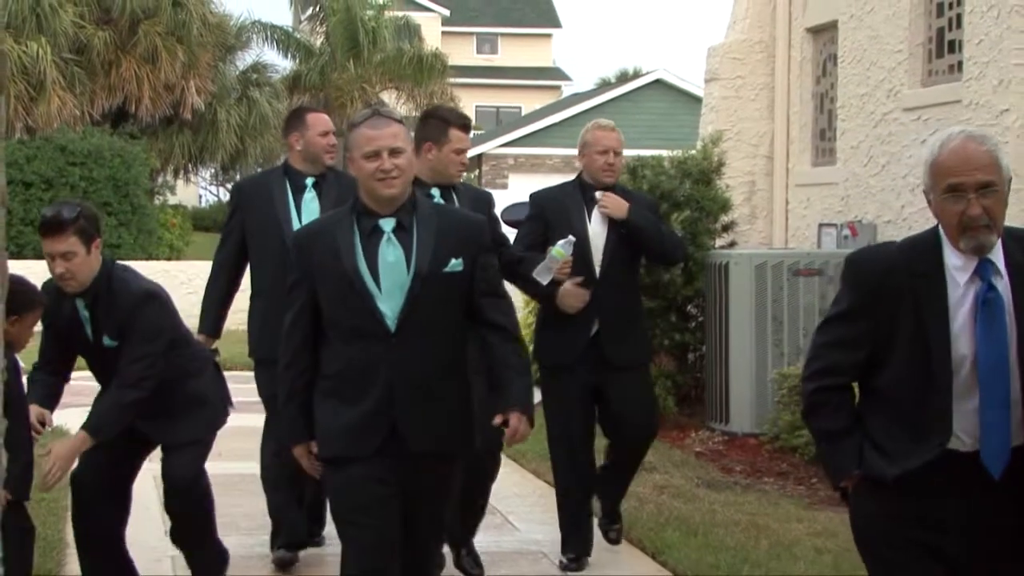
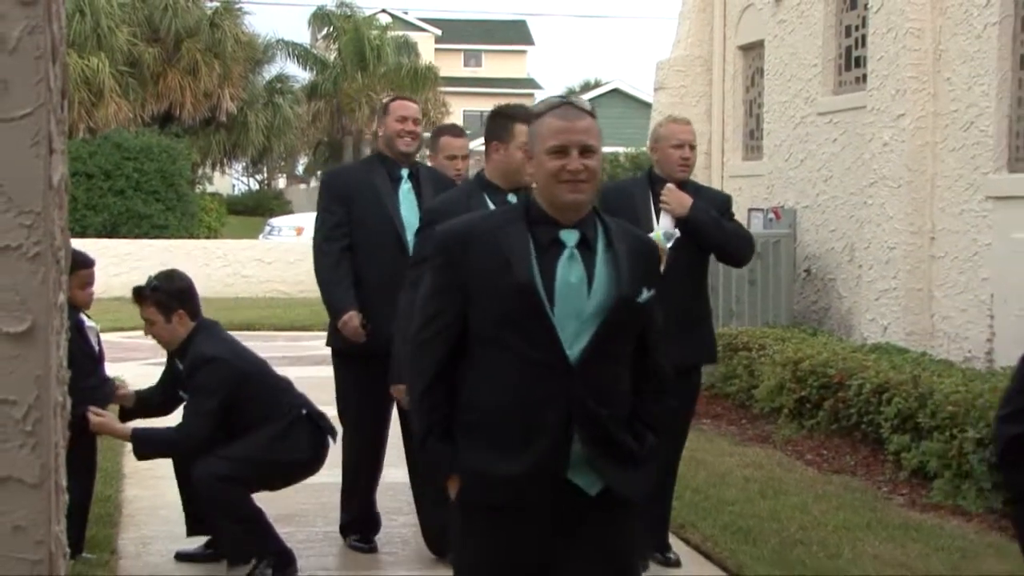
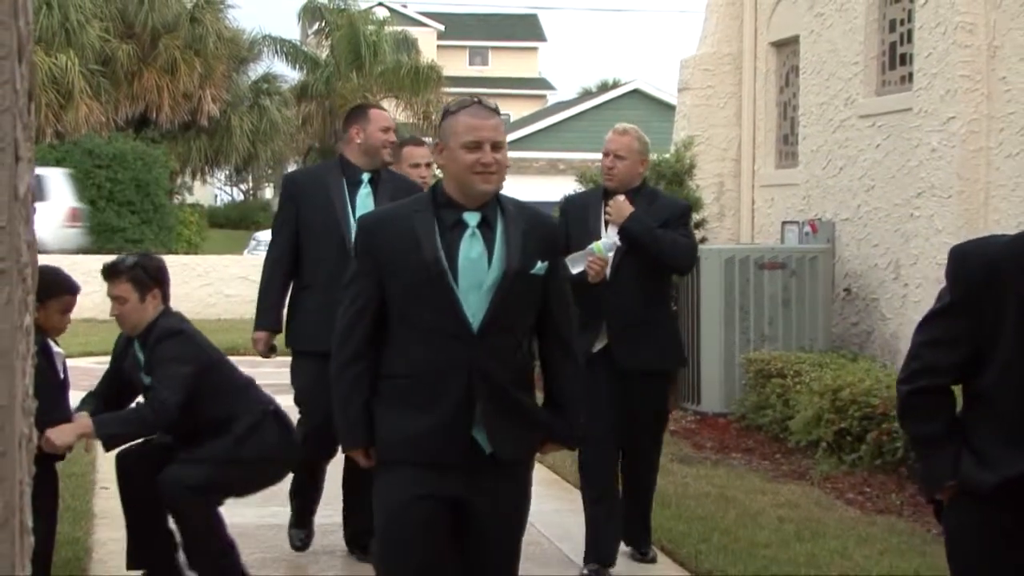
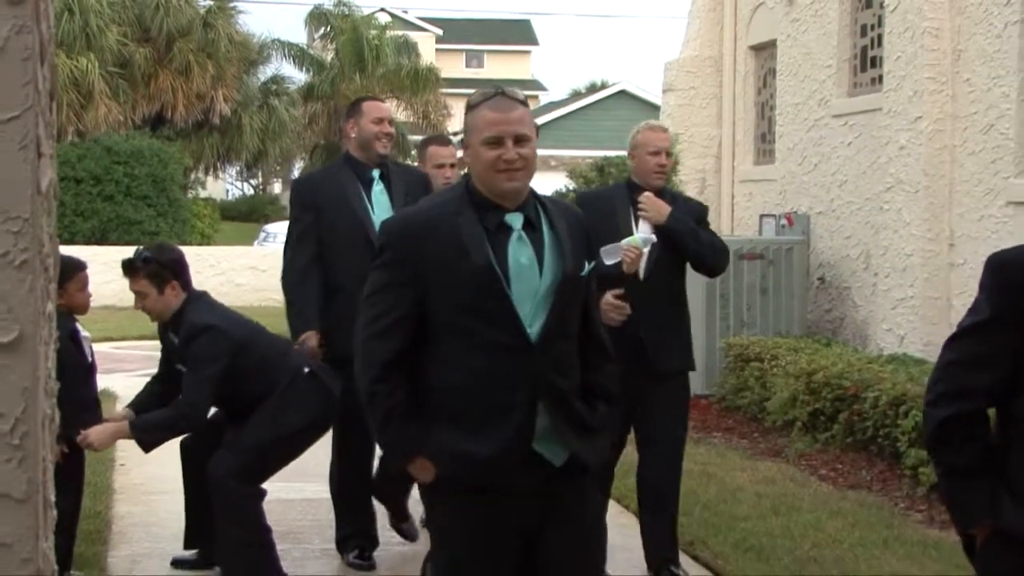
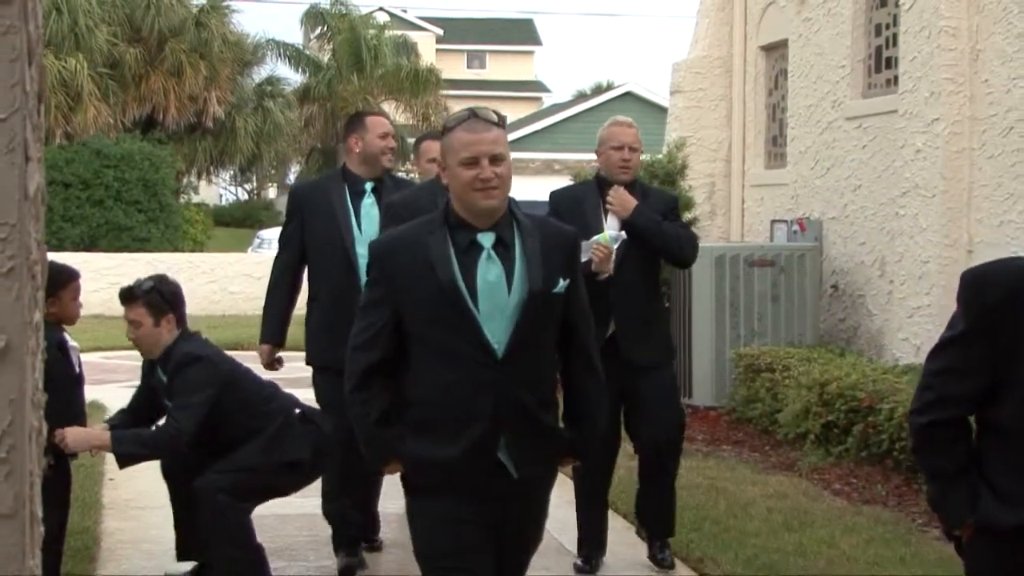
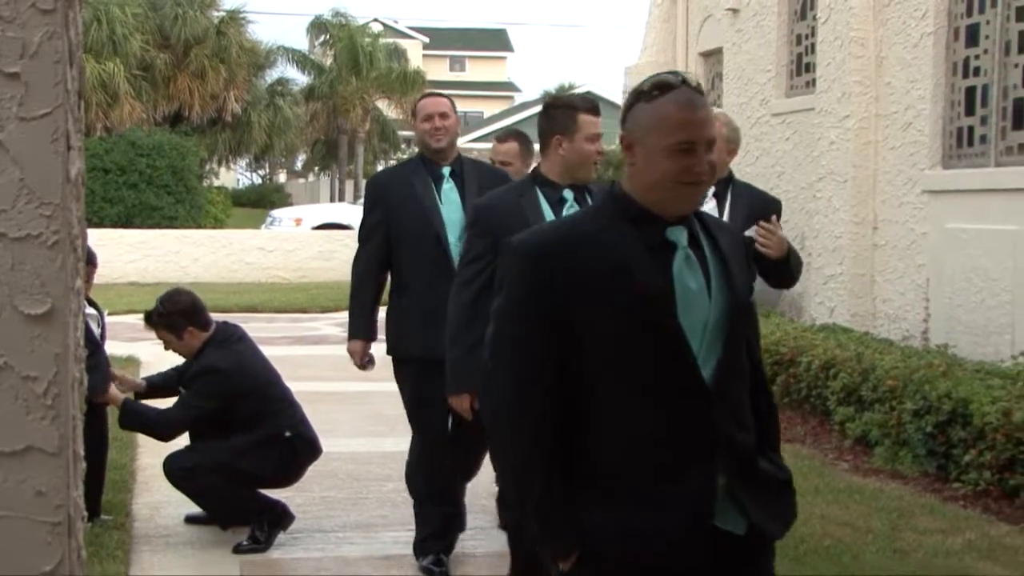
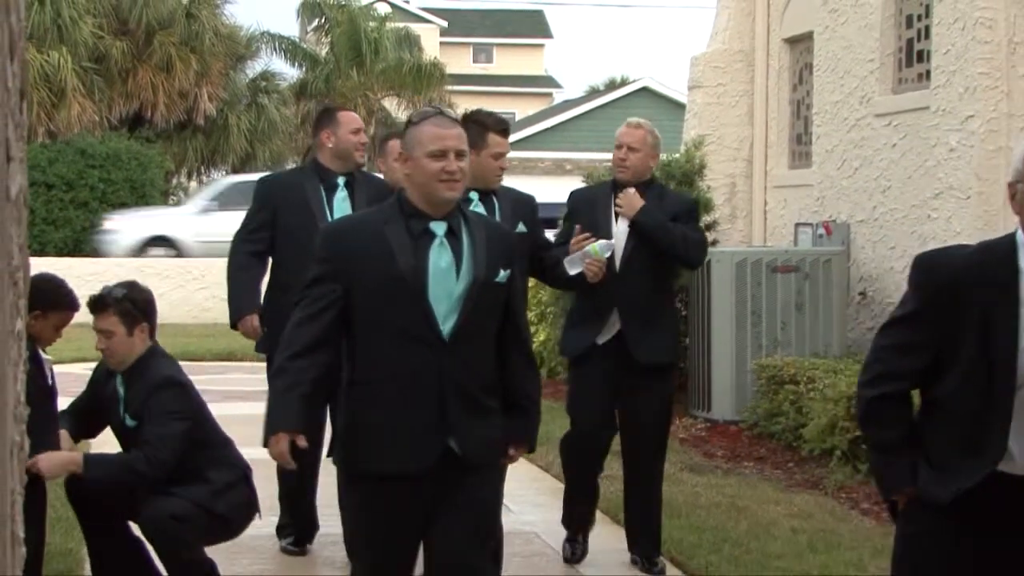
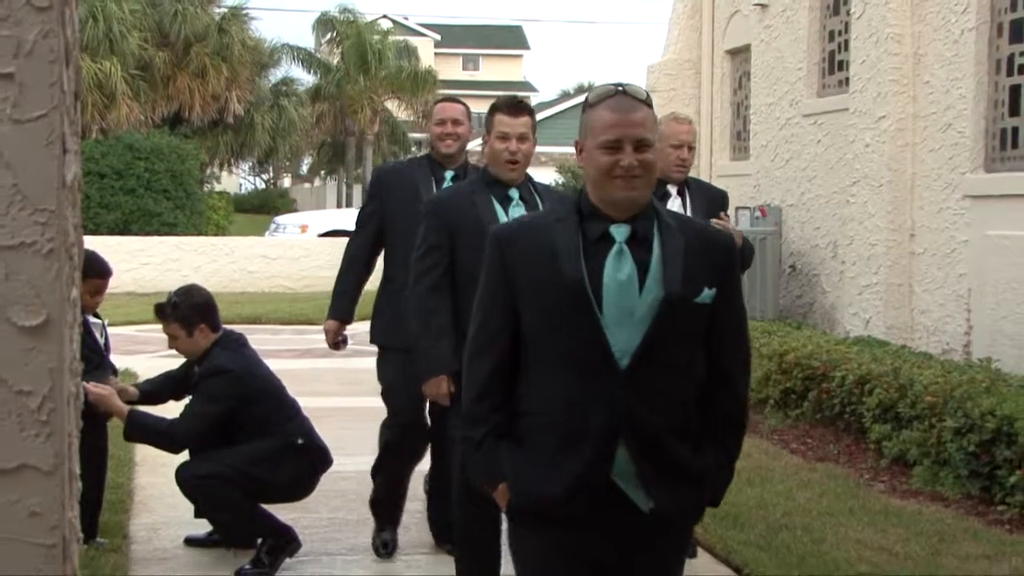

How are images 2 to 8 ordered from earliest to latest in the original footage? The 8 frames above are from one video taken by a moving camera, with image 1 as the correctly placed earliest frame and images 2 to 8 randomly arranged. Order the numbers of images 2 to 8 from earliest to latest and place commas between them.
7, 3, 5, 4, 2, 8, 6
